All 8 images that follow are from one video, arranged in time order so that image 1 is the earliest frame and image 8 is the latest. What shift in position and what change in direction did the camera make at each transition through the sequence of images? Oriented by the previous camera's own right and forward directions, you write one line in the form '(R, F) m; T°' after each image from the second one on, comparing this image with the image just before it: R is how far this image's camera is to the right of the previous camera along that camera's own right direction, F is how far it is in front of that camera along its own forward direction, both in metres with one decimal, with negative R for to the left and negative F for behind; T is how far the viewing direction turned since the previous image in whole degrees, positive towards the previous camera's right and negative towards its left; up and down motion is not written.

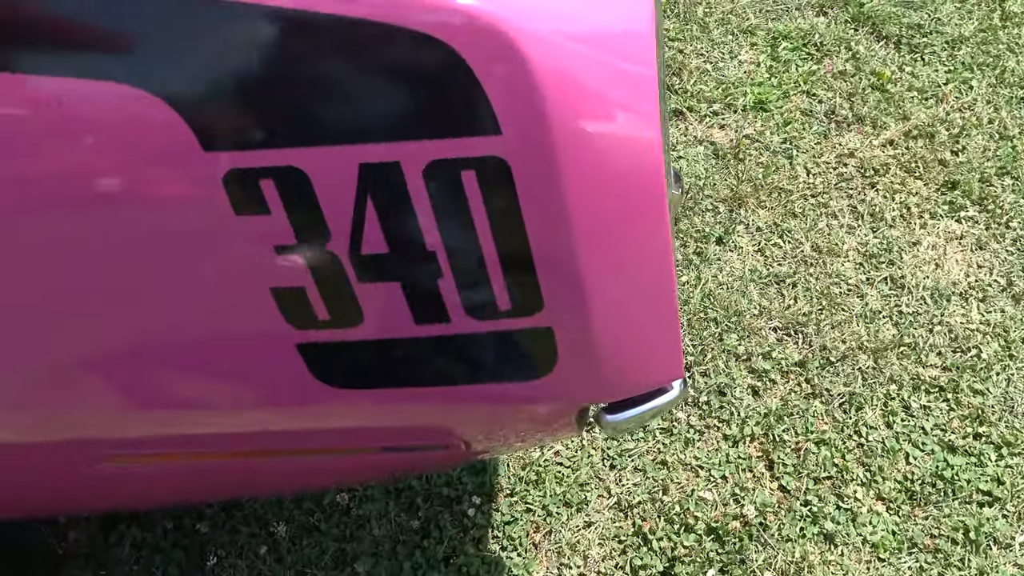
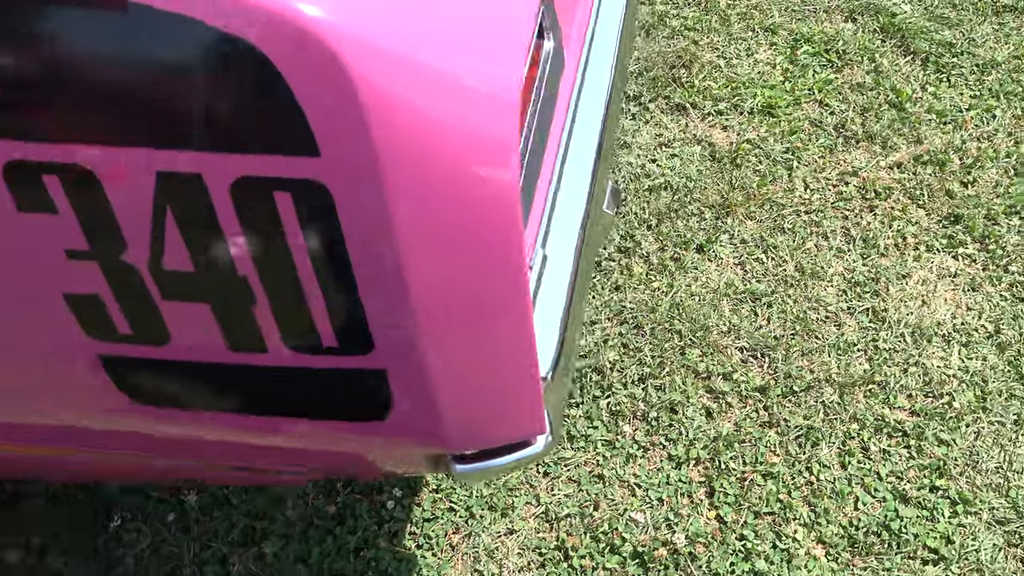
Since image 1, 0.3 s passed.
(+0.1, +0.1) m; -2°
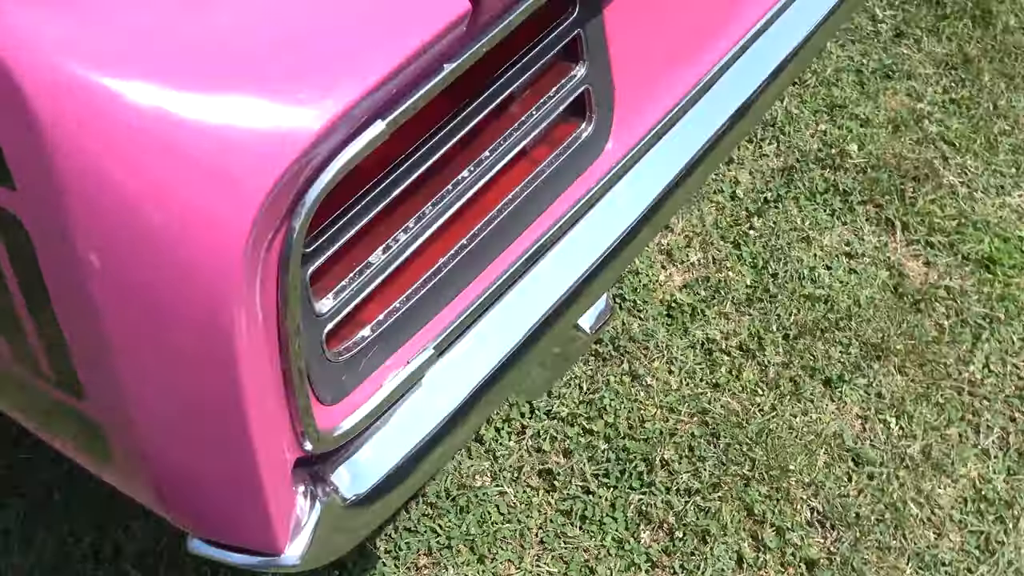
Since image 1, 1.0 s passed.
(+0.2, +0.1) m; -14°
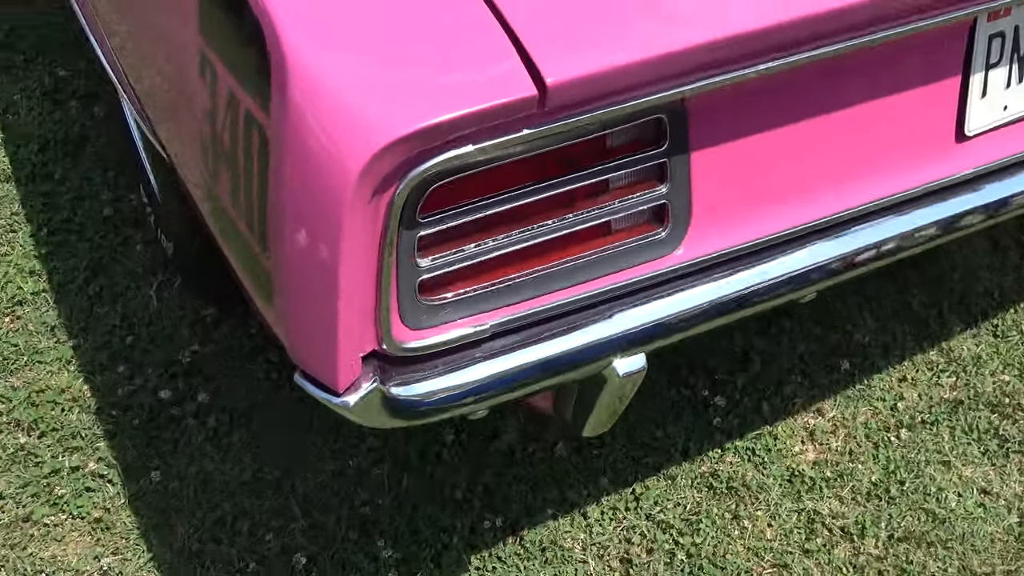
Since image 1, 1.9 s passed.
(+0.3, -0.3) m; -19°
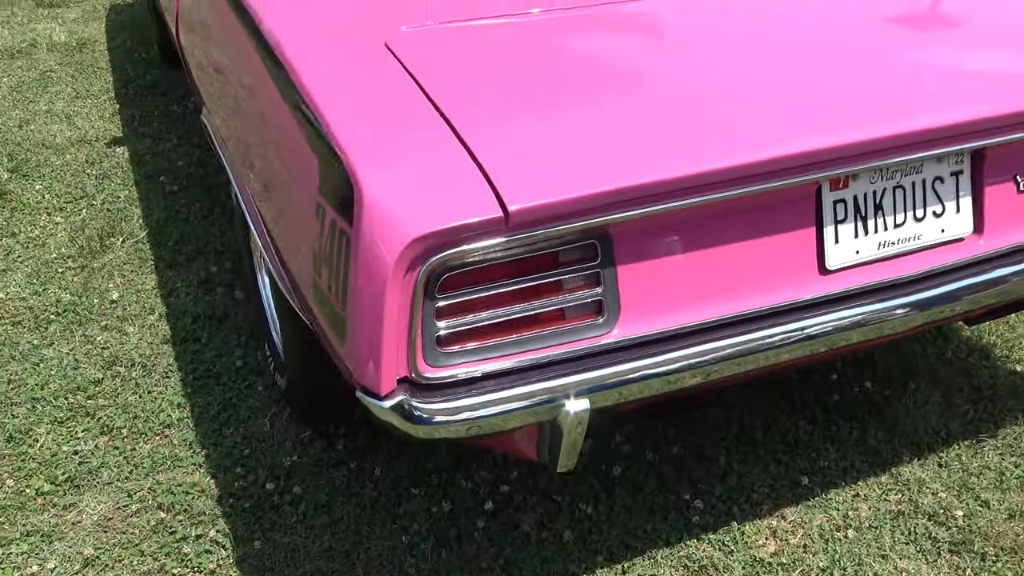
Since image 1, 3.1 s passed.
(+0.2, -0.6) m; -7°
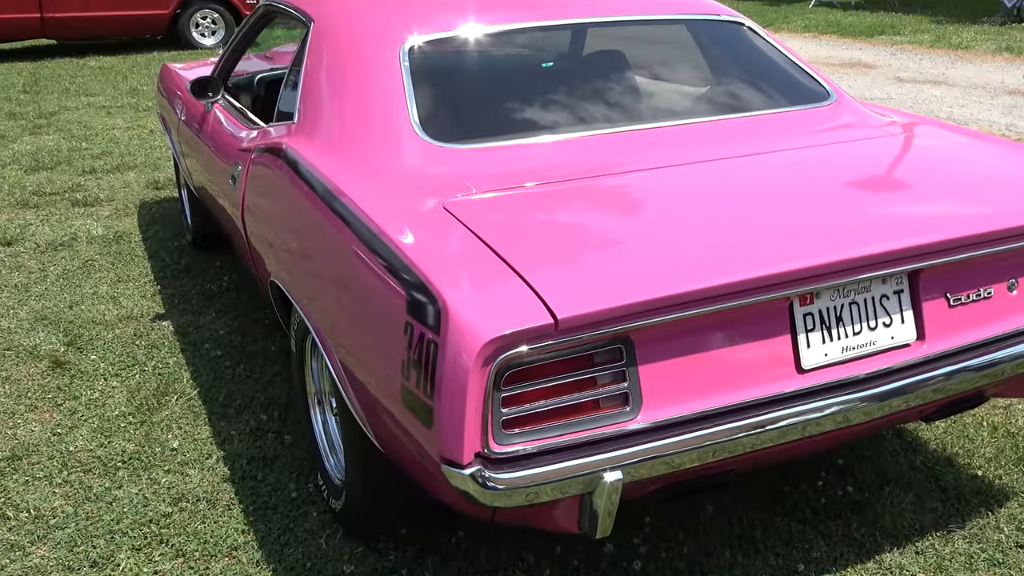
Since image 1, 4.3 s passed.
(-0.1, -0.5) m; +1°
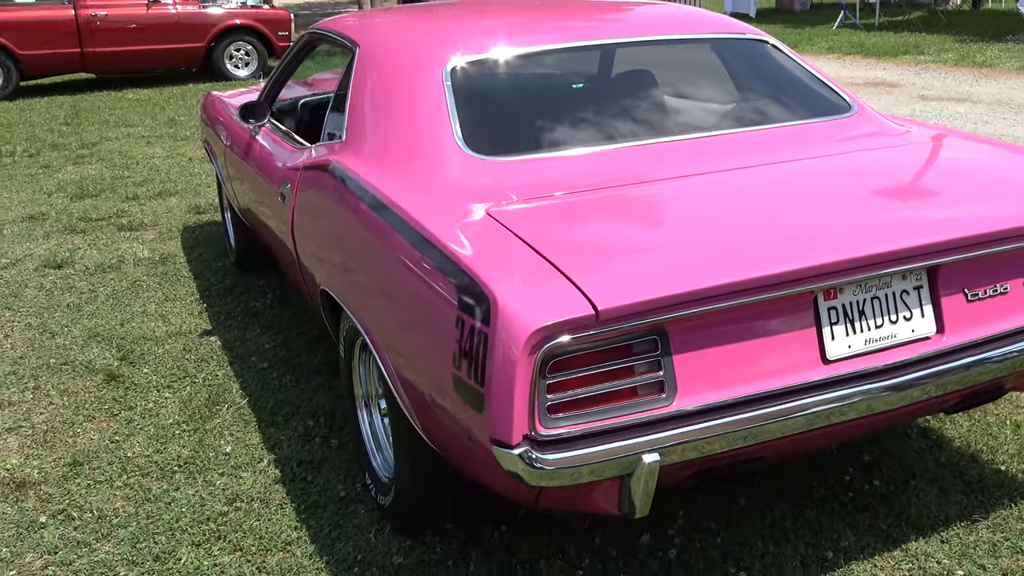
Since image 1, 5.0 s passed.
(0.0, -0.2) m; -2°
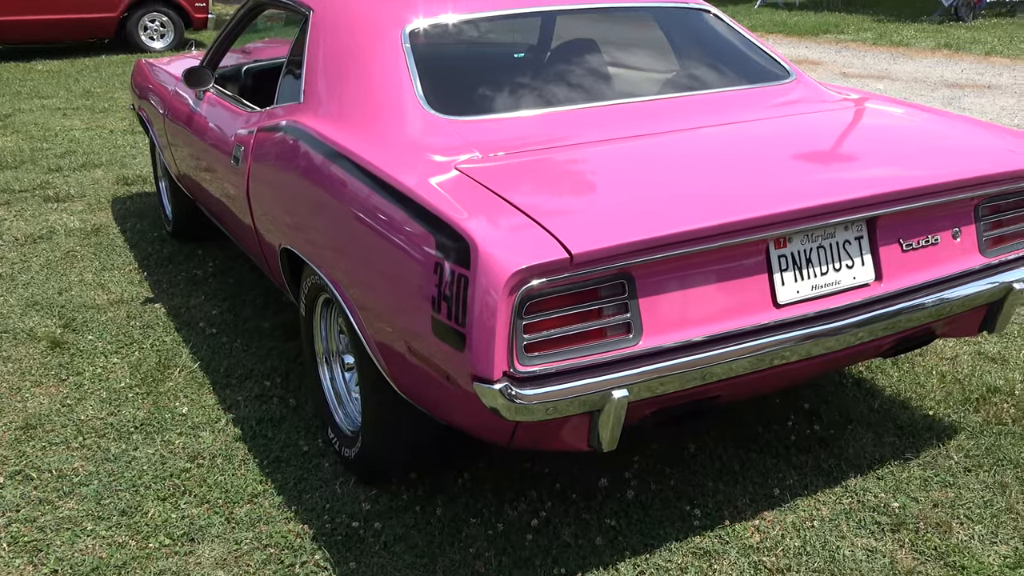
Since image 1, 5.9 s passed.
(-0.1, -0.1) m; +5°
